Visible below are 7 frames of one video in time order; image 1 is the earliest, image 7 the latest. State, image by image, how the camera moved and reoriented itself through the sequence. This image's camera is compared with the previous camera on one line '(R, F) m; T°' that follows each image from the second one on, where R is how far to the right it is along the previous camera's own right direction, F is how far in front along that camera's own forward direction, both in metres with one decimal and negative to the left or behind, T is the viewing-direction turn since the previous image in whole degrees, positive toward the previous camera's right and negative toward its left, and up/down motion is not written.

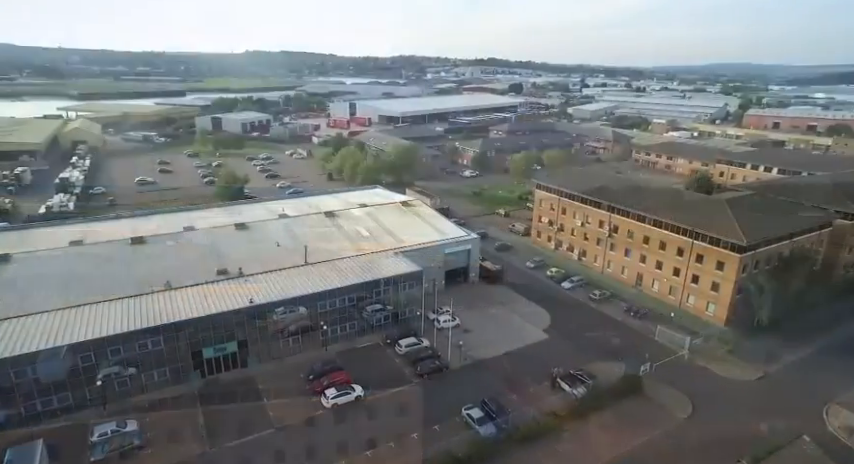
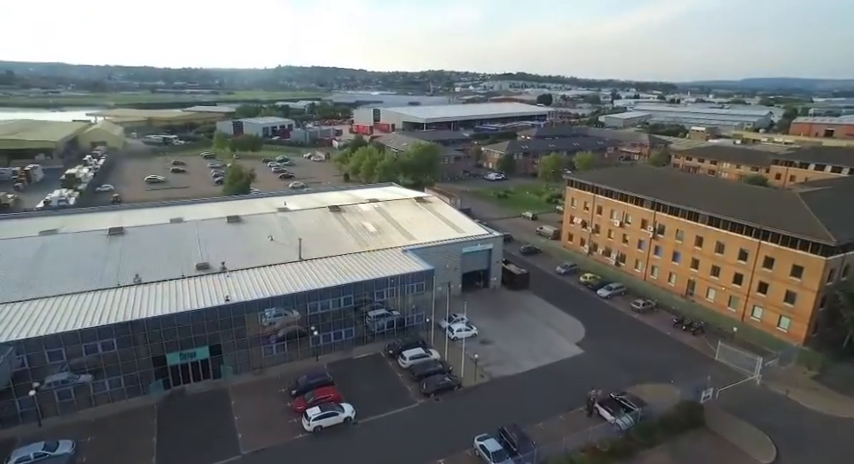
(+0.9, +5.4) m; -3°
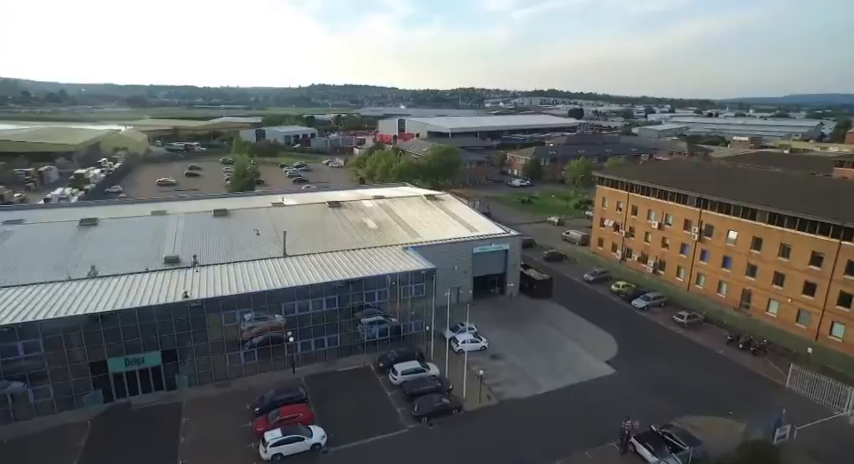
(+1.5, +4.7) m; -3°
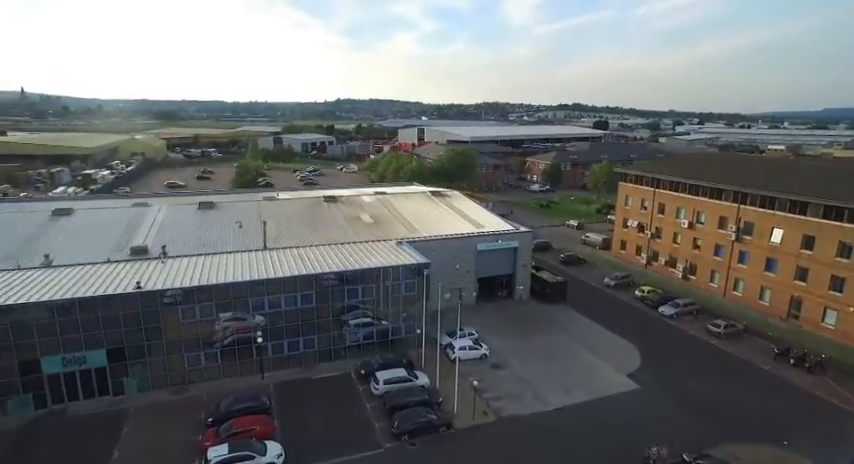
(+1.4, +3.3) m; -3°
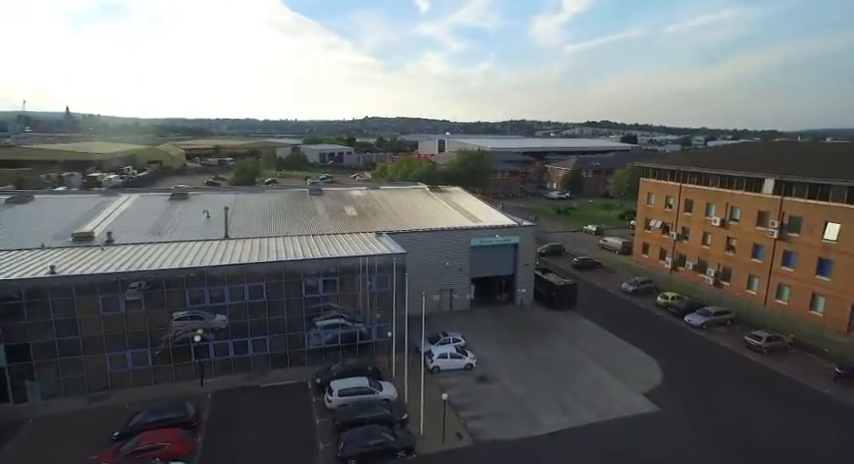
(+2.0, +3.6) m; -3°
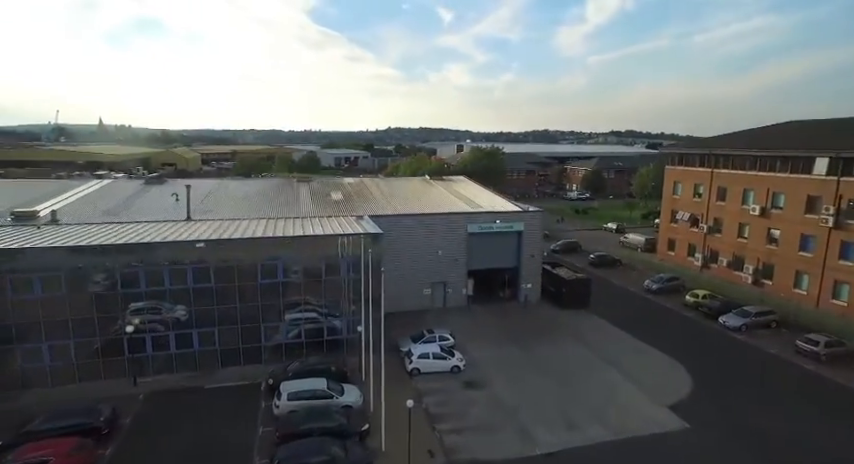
(+1.4, +3.1) m; -3°
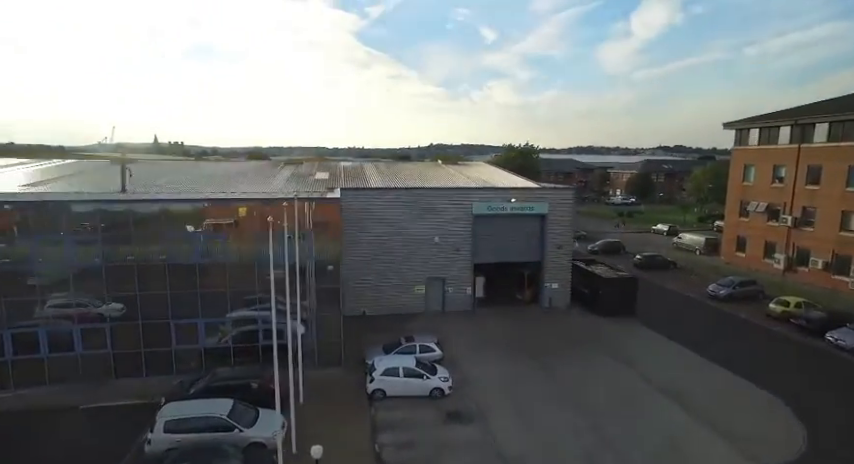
(+1.6, +4.9) m; -5°
